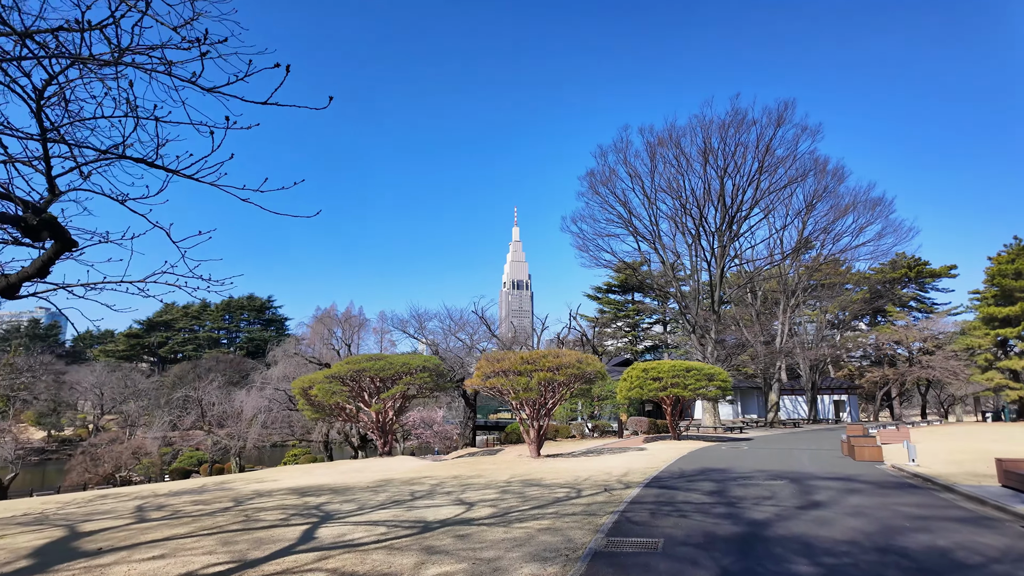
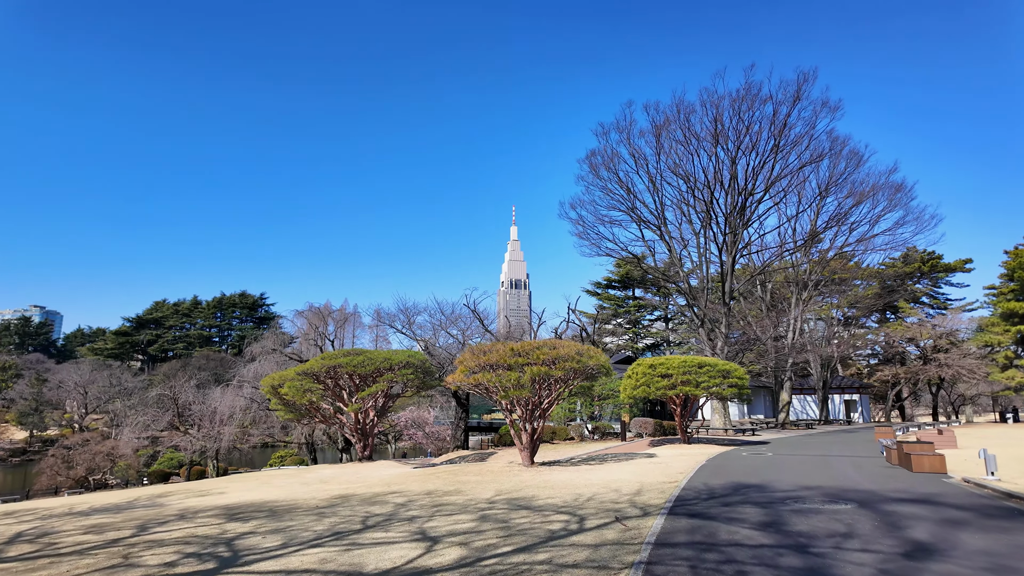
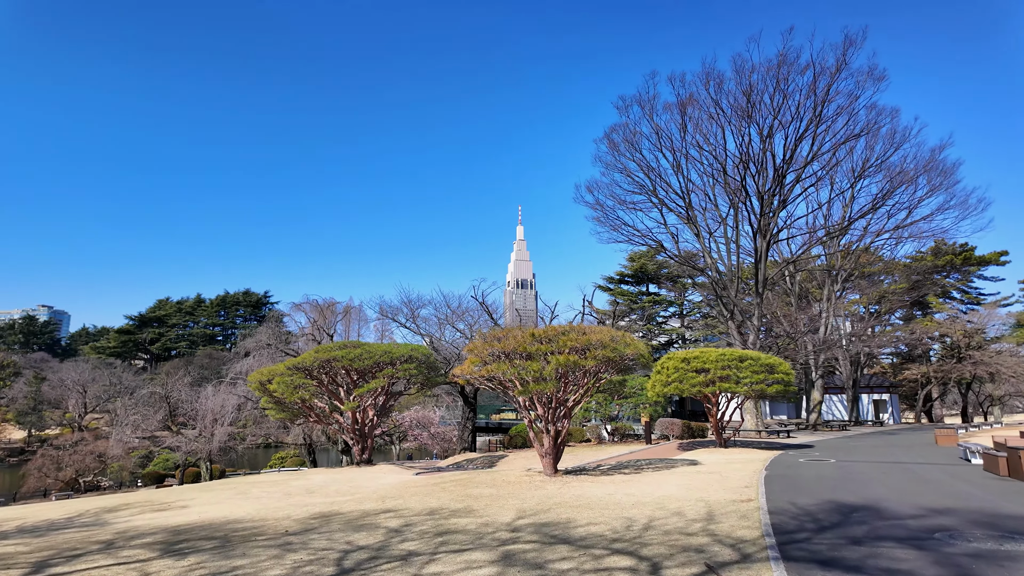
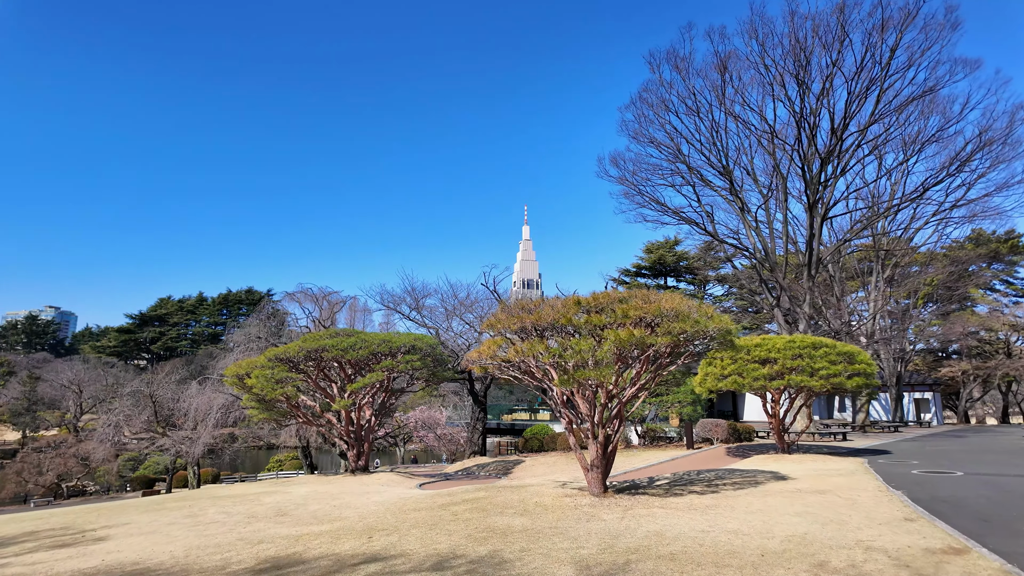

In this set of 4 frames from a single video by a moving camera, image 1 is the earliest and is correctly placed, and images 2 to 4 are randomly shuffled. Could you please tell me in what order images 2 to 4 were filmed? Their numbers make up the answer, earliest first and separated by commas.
2, 3, 4
